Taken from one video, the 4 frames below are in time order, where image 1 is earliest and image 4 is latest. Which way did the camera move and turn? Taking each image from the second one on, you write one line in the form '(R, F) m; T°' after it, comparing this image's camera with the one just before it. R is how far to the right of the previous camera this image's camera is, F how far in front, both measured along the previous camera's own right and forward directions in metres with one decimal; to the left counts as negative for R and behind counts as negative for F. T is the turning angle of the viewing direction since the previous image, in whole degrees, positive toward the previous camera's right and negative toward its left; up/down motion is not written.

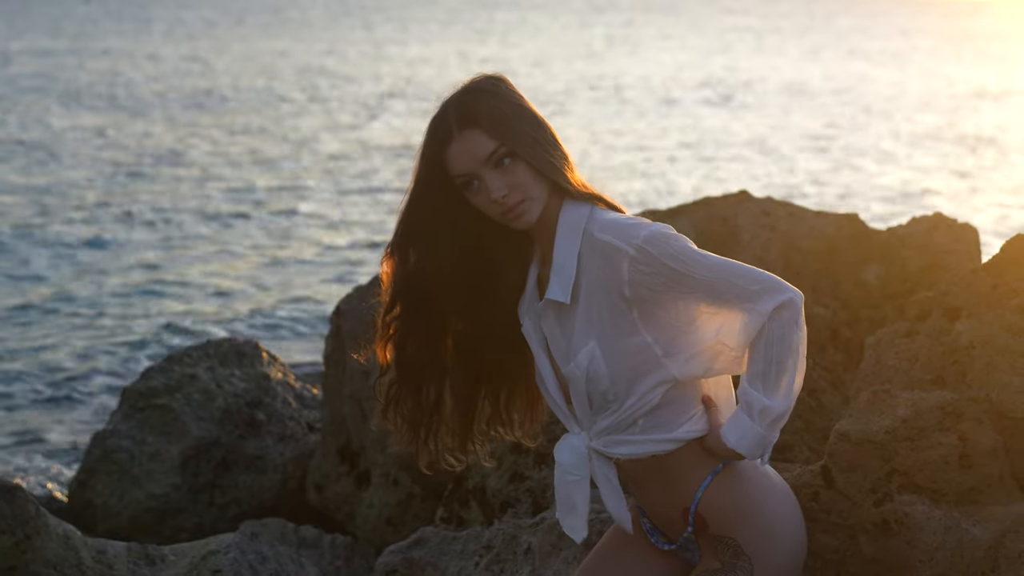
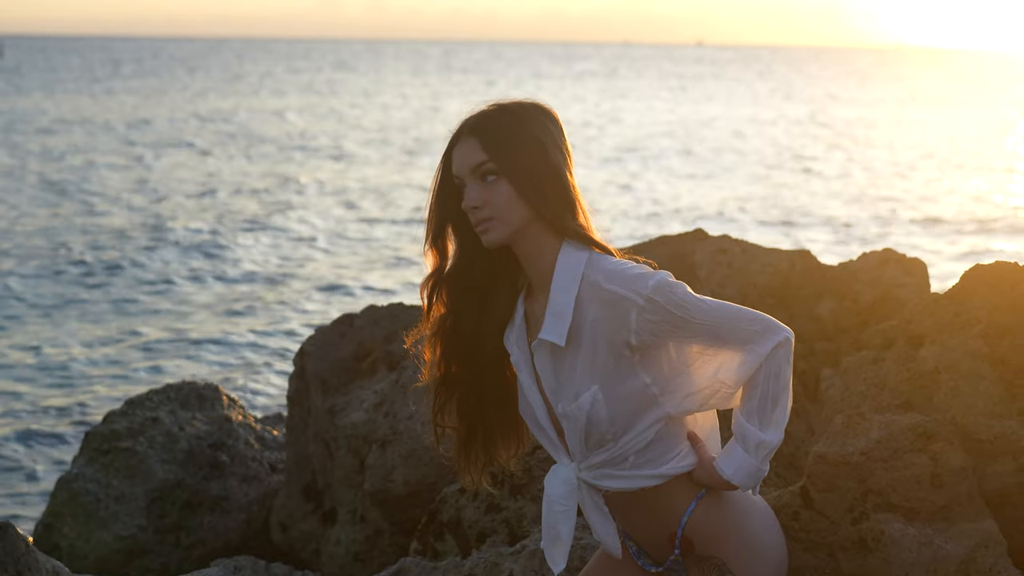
(-0.3, -0.1) m; +5°
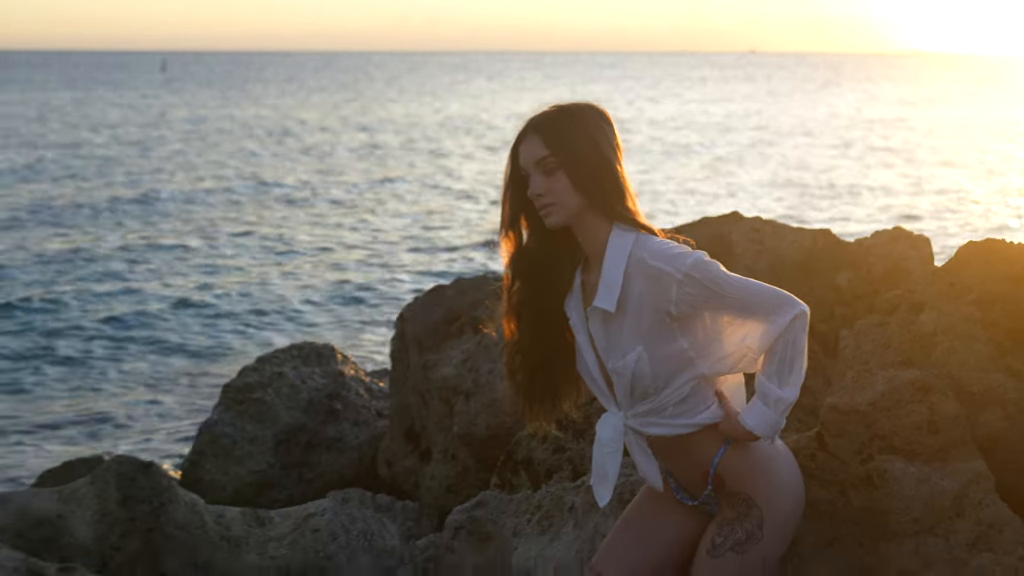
(+0.3, -0.7) m; -6°
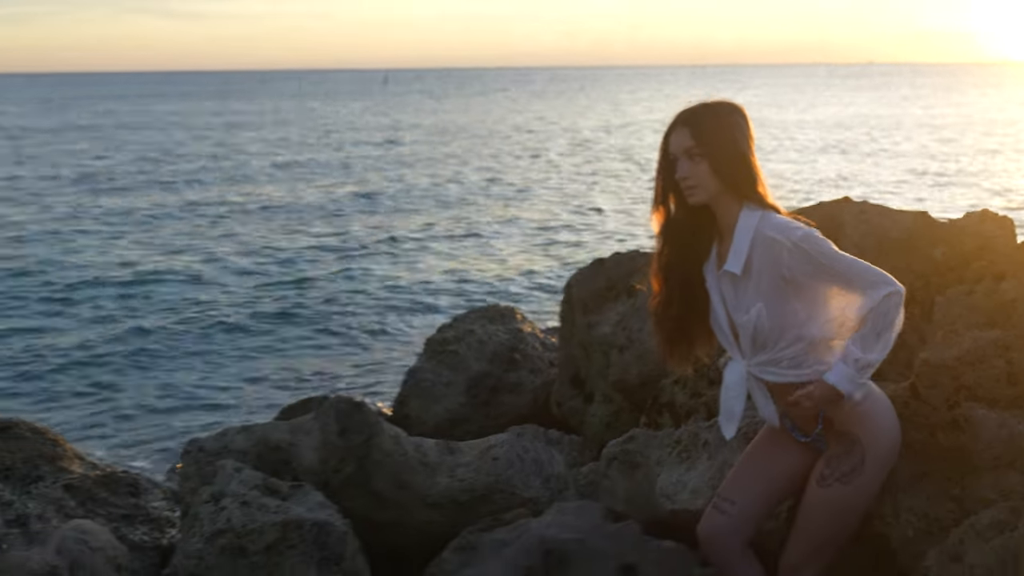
(+0.2, -1.1) m; -8°
